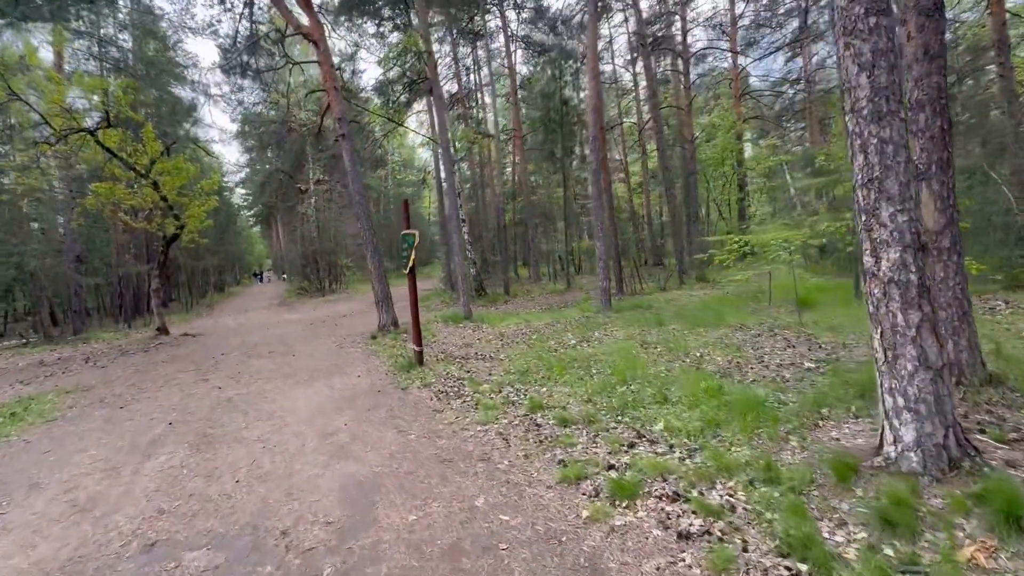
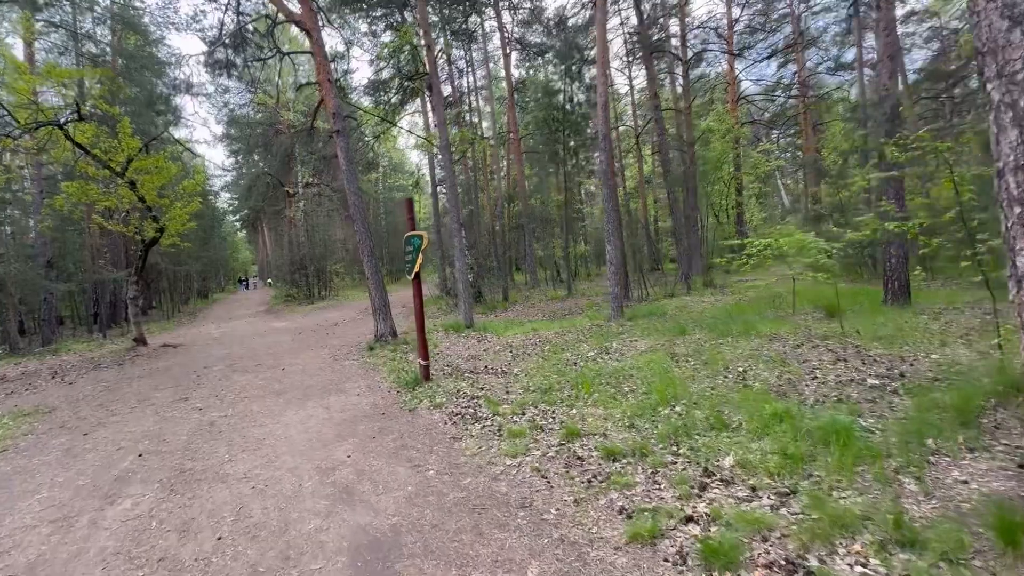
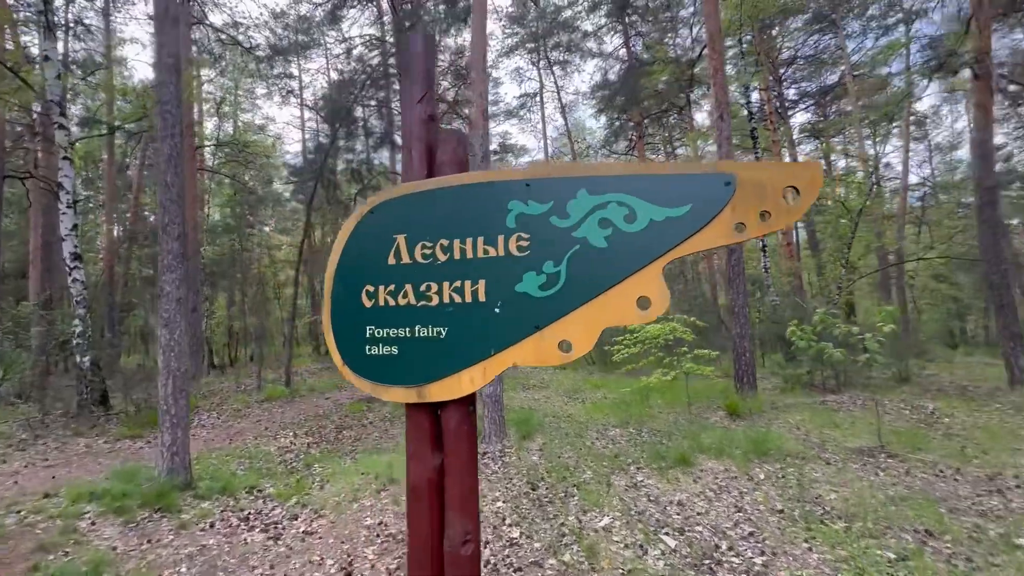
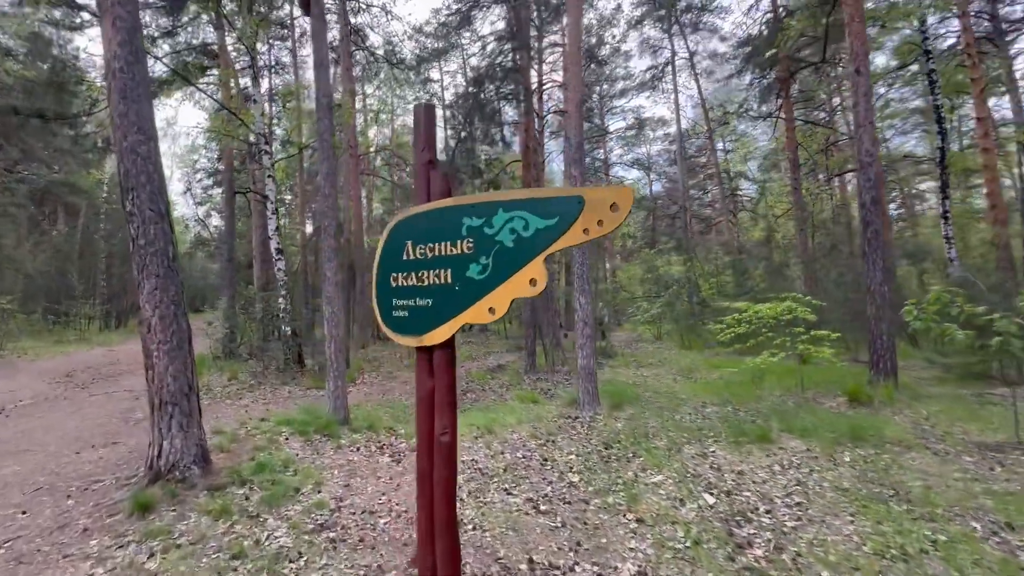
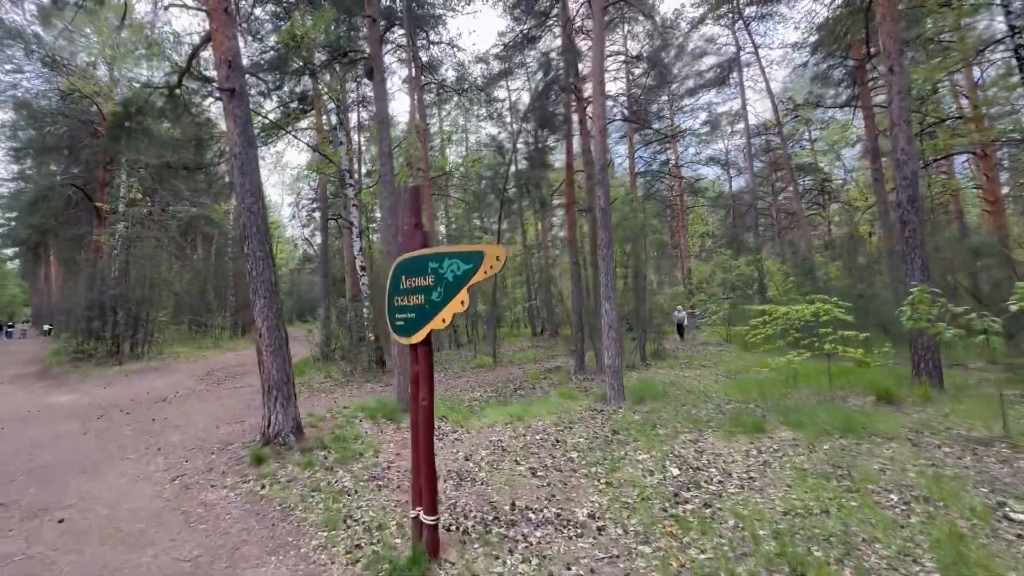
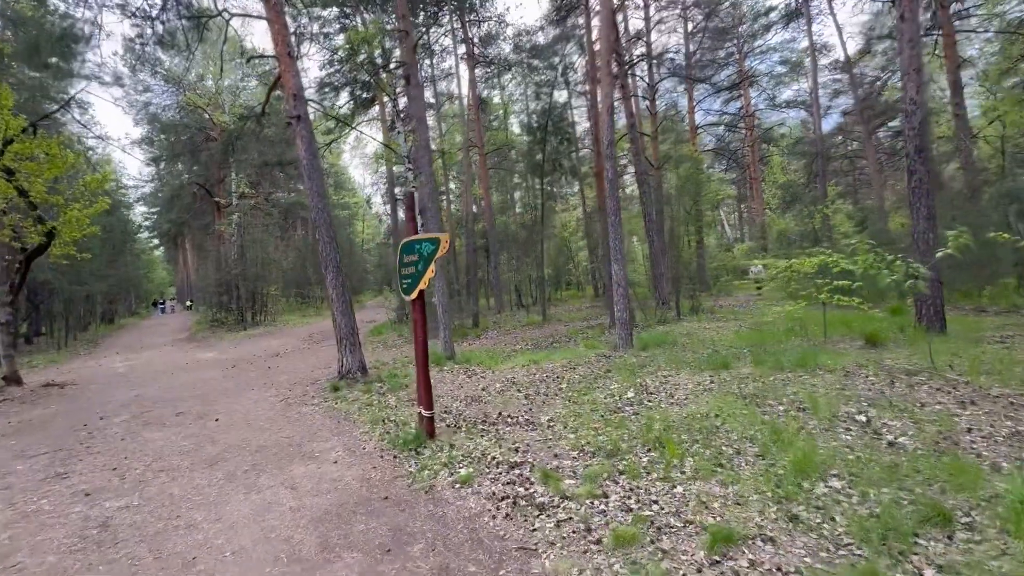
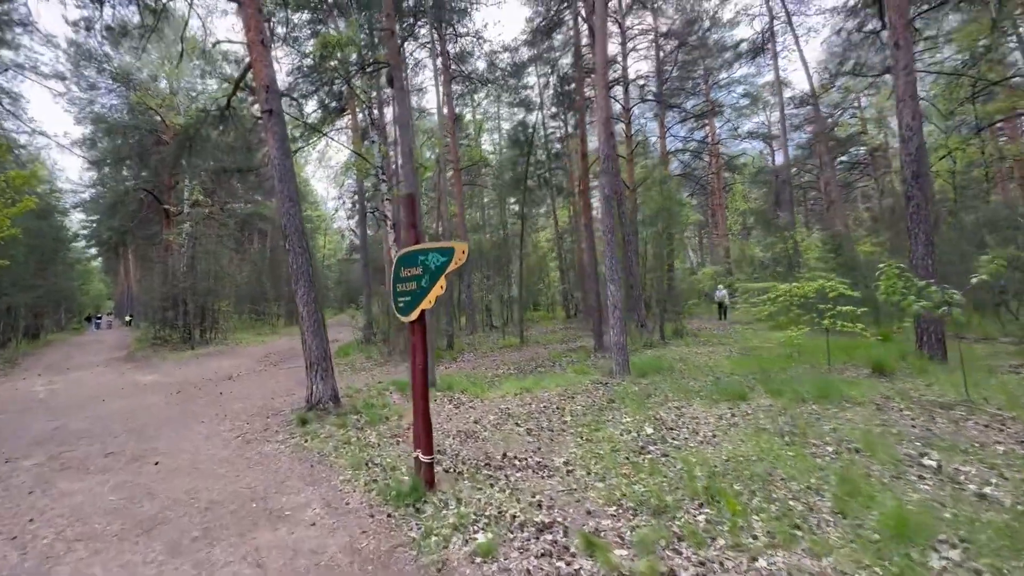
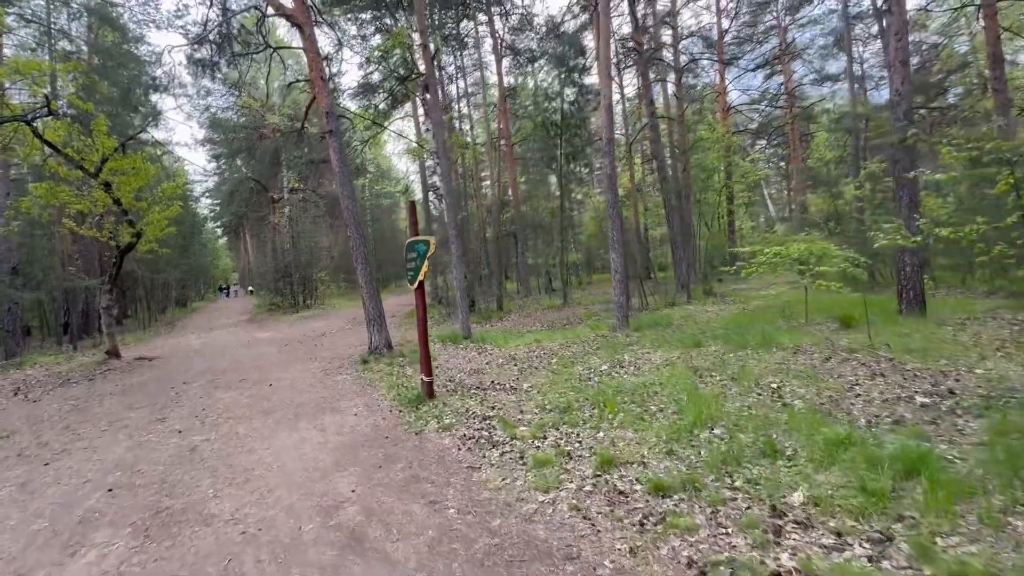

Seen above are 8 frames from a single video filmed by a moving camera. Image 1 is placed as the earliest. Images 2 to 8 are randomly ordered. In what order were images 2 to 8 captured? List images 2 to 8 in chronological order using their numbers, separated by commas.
2, 8, 6, 7, 5, 4, 3
